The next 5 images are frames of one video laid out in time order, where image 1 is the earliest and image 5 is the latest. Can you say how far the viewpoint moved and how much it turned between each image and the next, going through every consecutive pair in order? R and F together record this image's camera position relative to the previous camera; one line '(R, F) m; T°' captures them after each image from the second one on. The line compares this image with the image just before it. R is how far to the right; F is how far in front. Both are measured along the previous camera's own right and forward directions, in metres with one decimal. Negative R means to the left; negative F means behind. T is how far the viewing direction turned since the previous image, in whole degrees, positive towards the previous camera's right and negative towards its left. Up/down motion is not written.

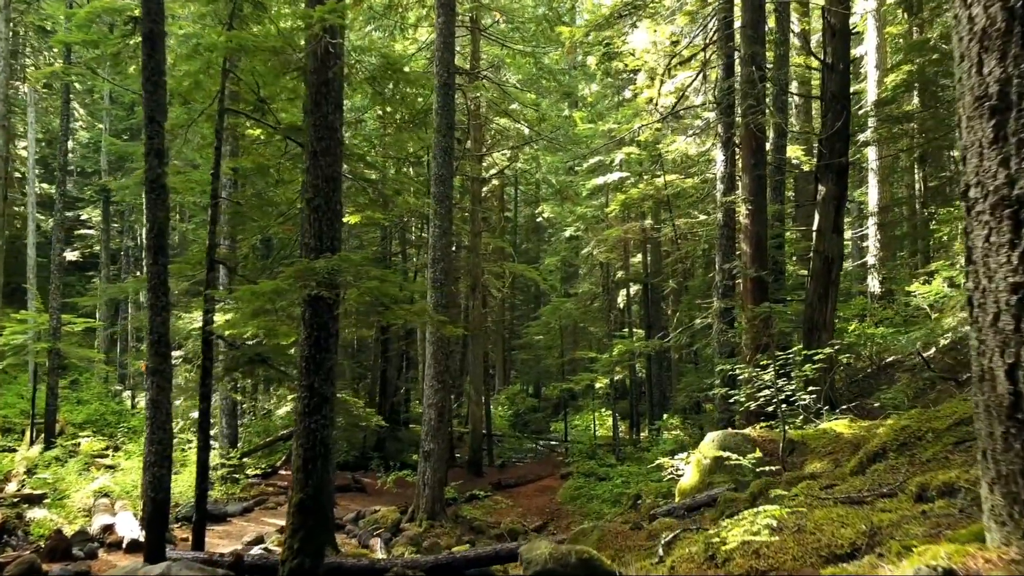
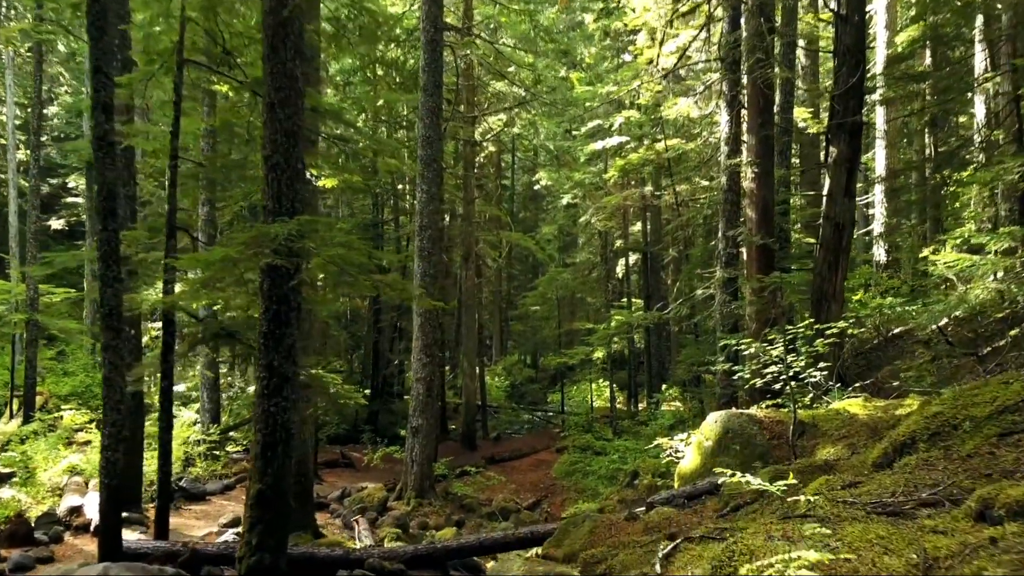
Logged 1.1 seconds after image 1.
(+0.1, +0.6) m; 0°
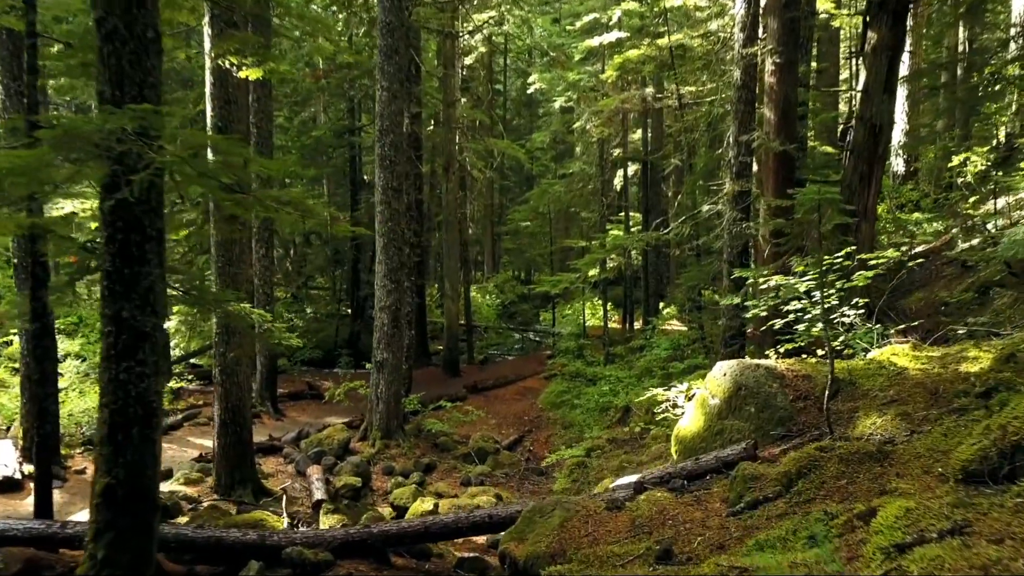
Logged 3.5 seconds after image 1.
(+0.3, +1.5) m; 0°
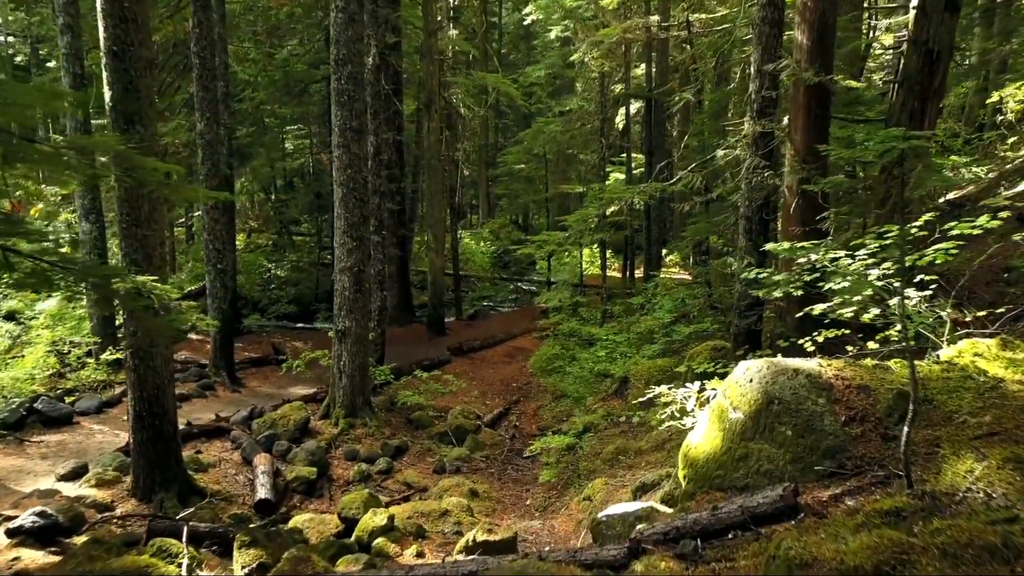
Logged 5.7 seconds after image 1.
(+0.2, +1.4) m; 0°
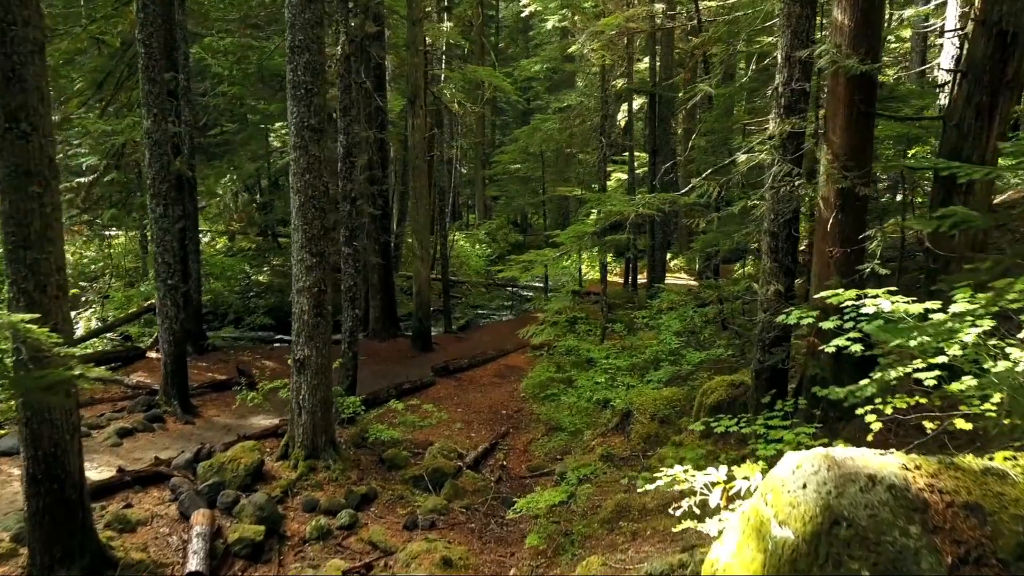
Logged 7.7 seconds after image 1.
(+0.2, +1.2) m; 0°
